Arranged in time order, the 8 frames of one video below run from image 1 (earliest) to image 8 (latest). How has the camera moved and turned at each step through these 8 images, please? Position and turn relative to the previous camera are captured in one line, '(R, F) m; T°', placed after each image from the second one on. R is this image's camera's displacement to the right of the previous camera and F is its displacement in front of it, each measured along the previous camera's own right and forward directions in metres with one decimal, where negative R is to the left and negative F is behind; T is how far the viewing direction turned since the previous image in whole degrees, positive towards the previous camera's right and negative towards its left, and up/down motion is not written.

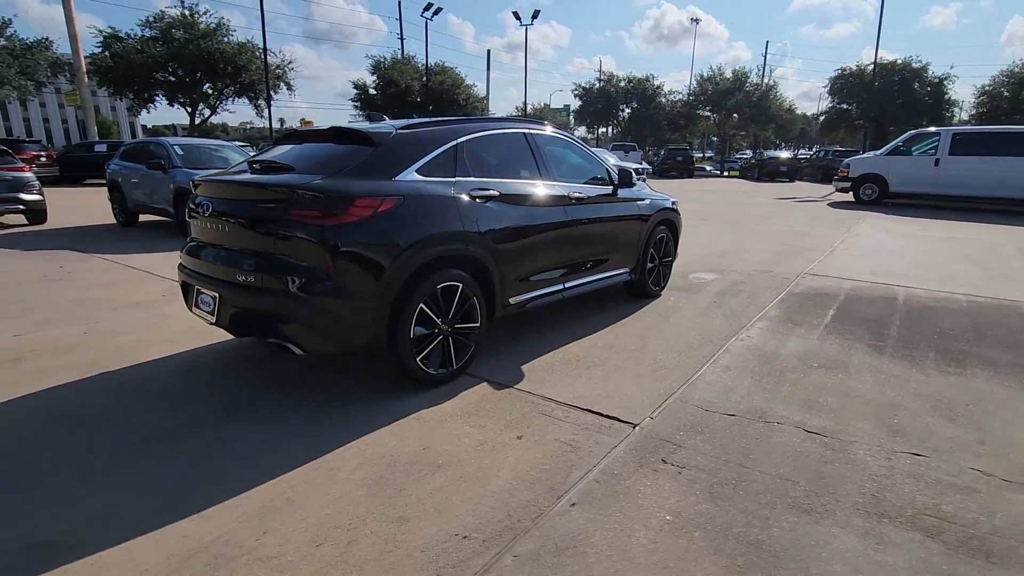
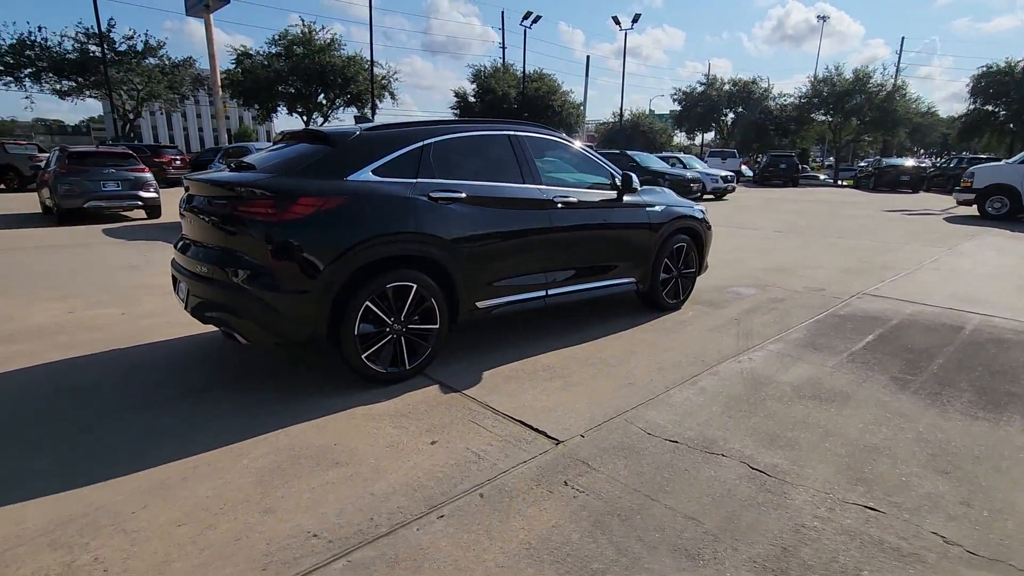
(+1.0, +0.2) m; -10°
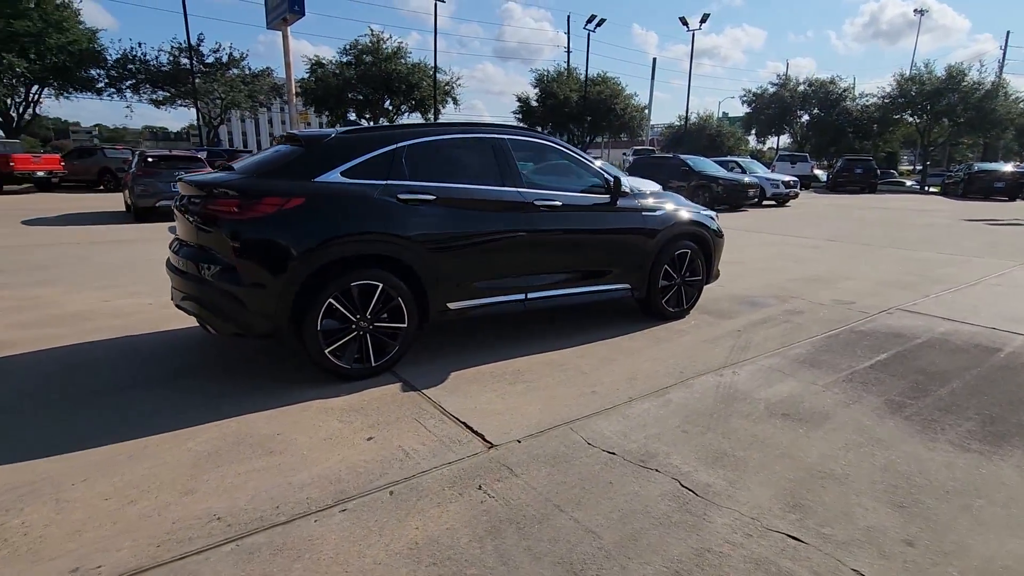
(+0.7, +0.1) m; -7°
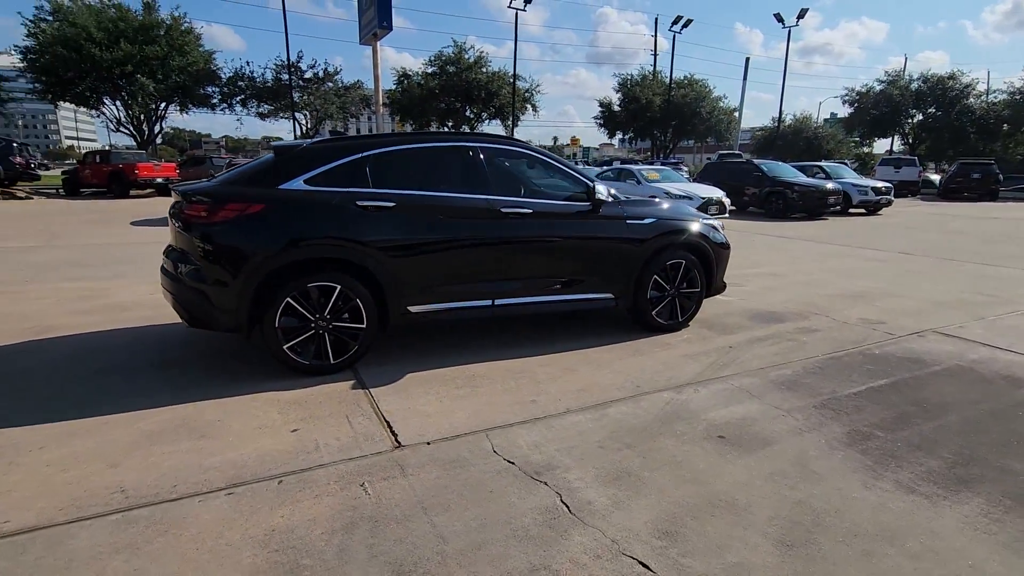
(+1.0, 0.0) m; -9°
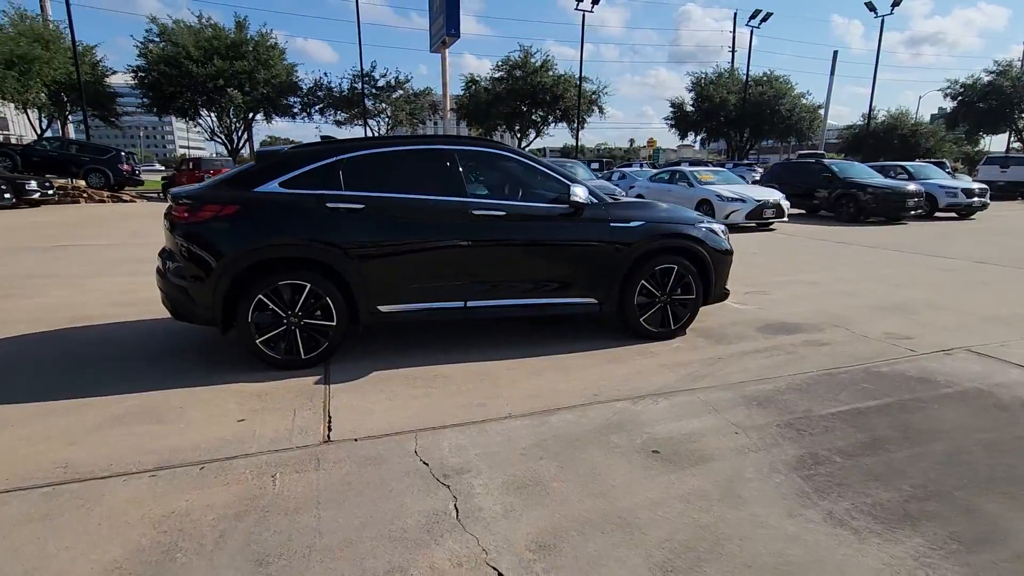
(+0.9, +0.1) m; -8°
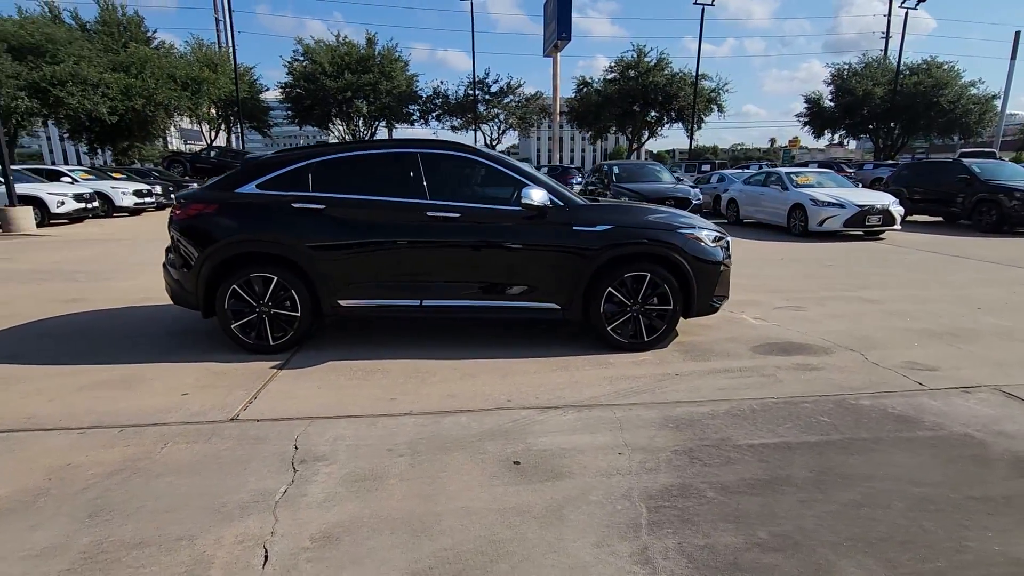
(+1.5, +0.2) m; -13°
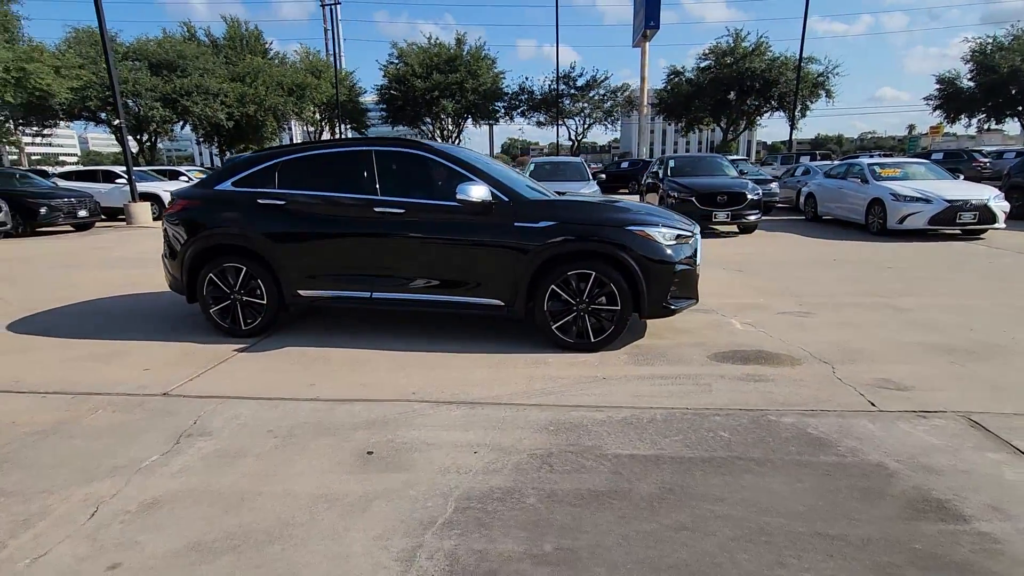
(+1.4, +0.1) m; -10°
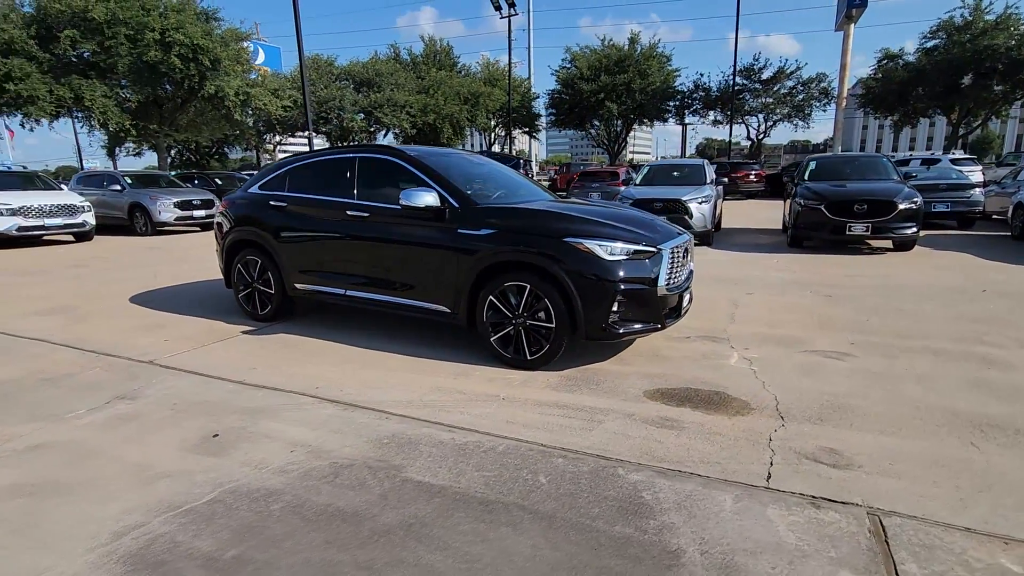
(+2.1, +0.5) m; -19°
